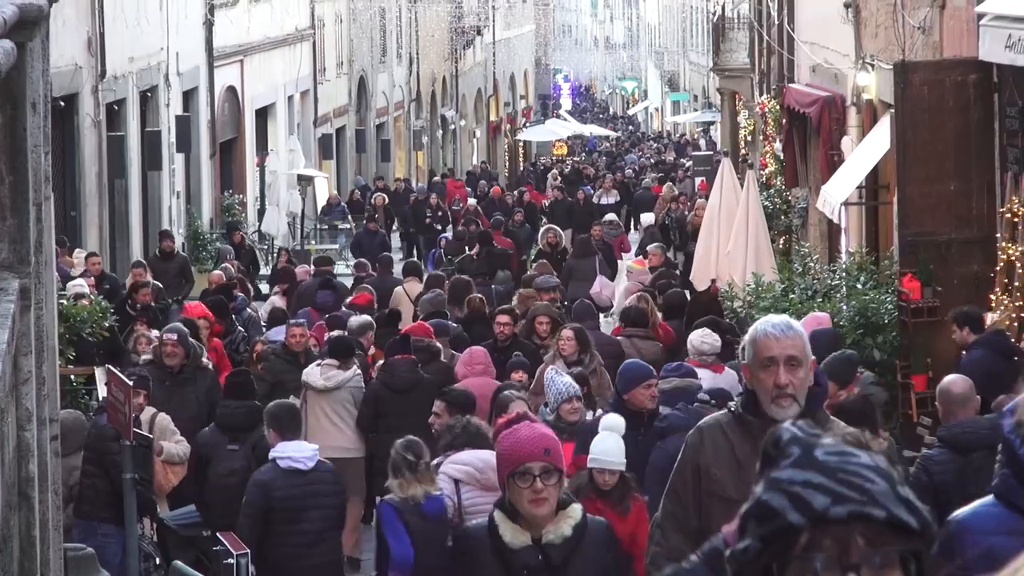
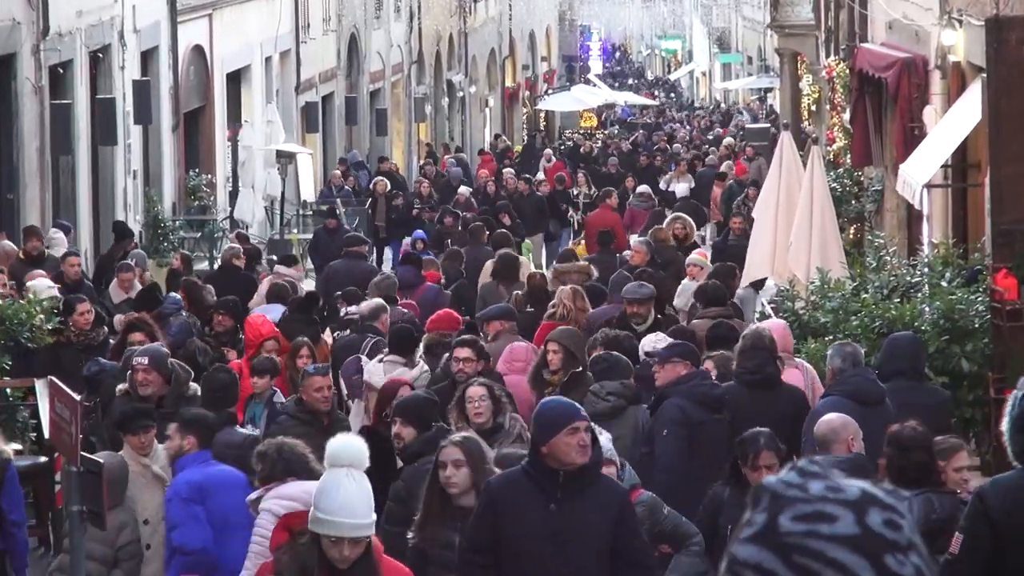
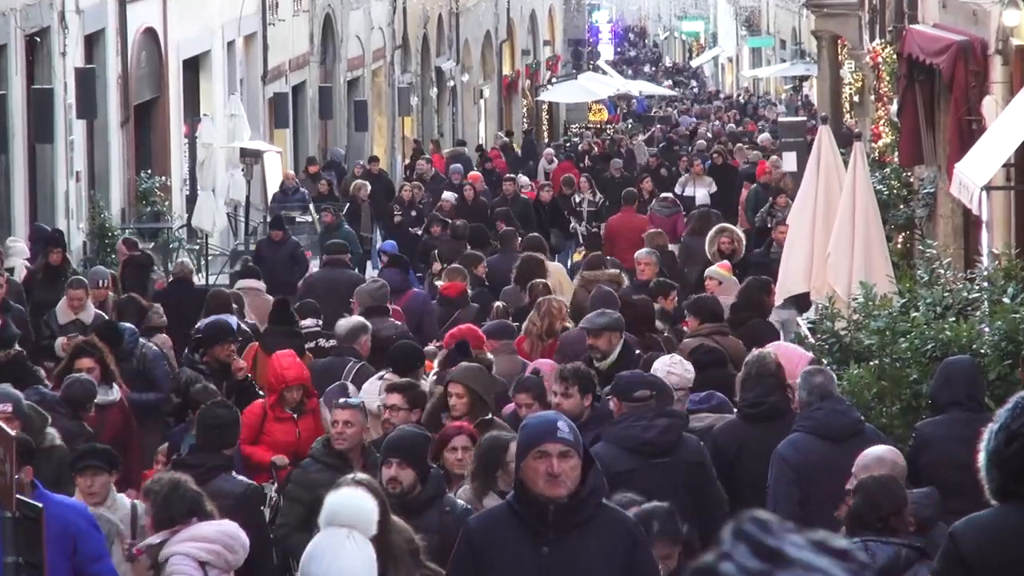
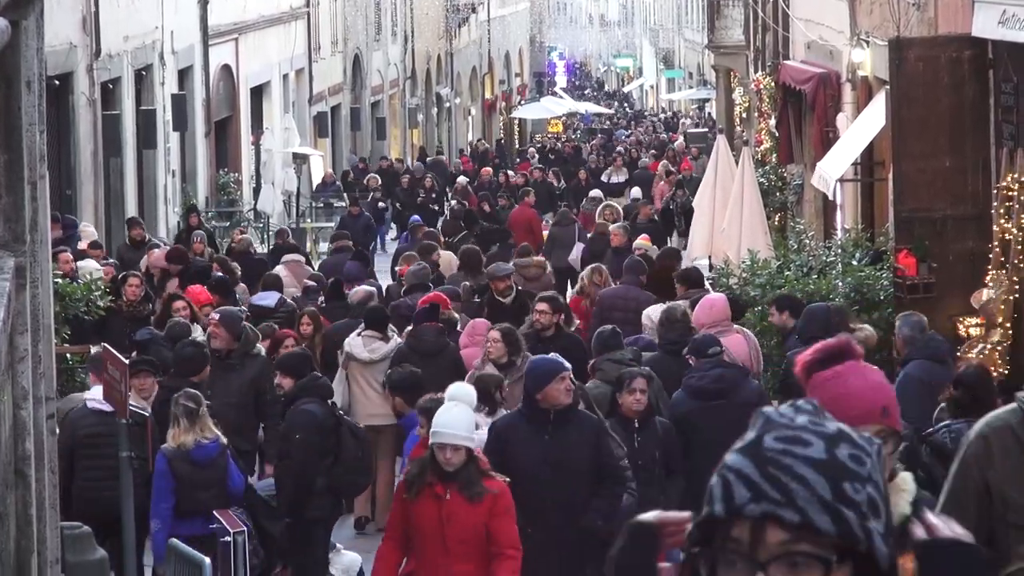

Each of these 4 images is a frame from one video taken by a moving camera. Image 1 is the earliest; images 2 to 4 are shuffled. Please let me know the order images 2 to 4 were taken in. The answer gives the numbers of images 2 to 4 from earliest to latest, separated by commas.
4, 2, 3
